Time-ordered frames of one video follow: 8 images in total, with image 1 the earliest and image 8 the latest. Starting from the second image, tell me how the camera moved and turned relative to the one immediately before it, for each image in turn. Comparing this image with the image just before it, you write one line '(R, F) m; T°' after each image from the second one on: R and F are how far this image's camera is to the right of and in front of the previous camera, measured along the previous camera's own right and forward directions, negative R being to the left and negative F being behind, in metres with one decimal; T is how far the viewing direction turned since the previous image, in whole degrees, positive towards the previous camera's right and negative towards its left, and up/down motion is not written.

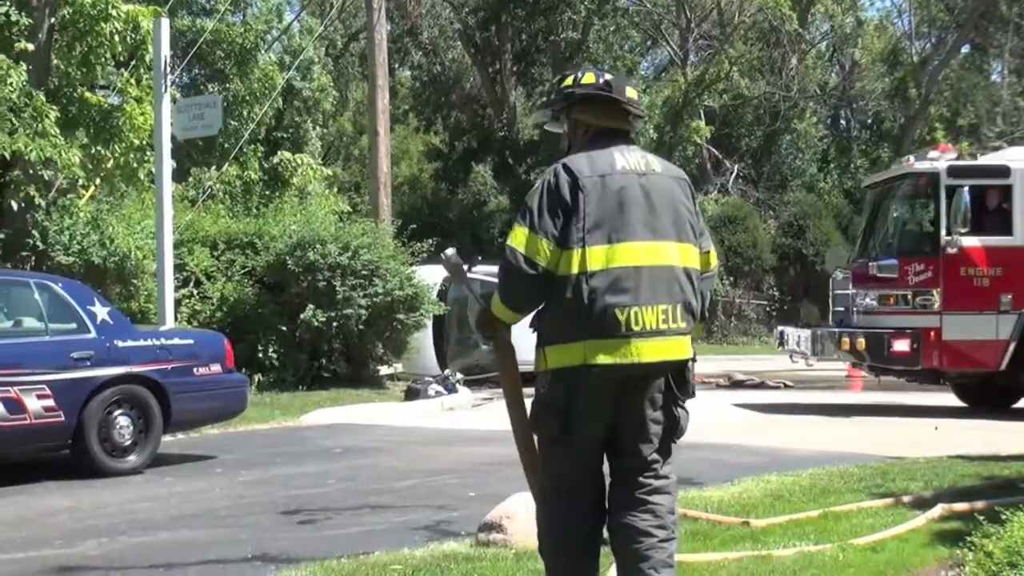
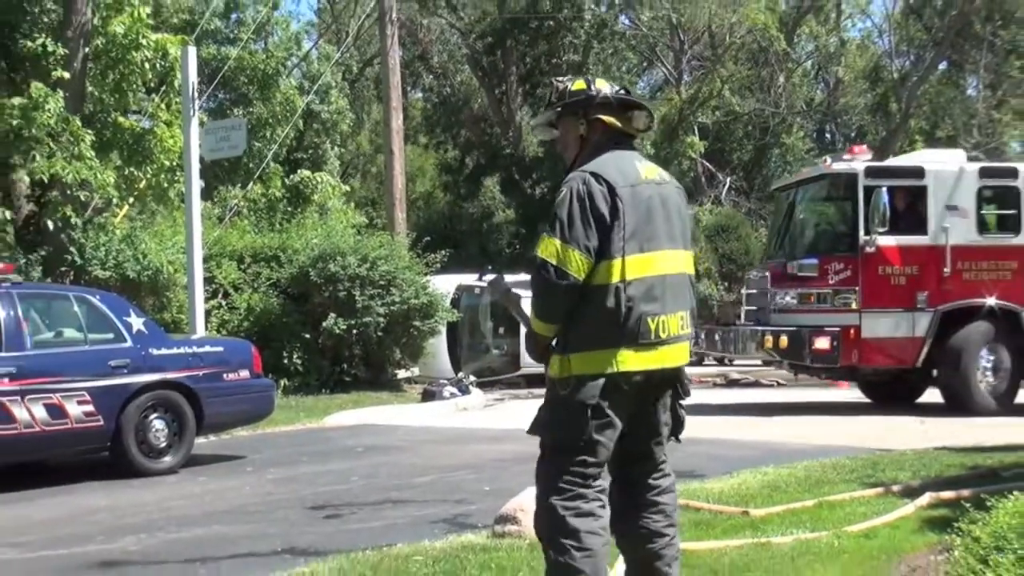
(0.0, -0.5) m; 0°
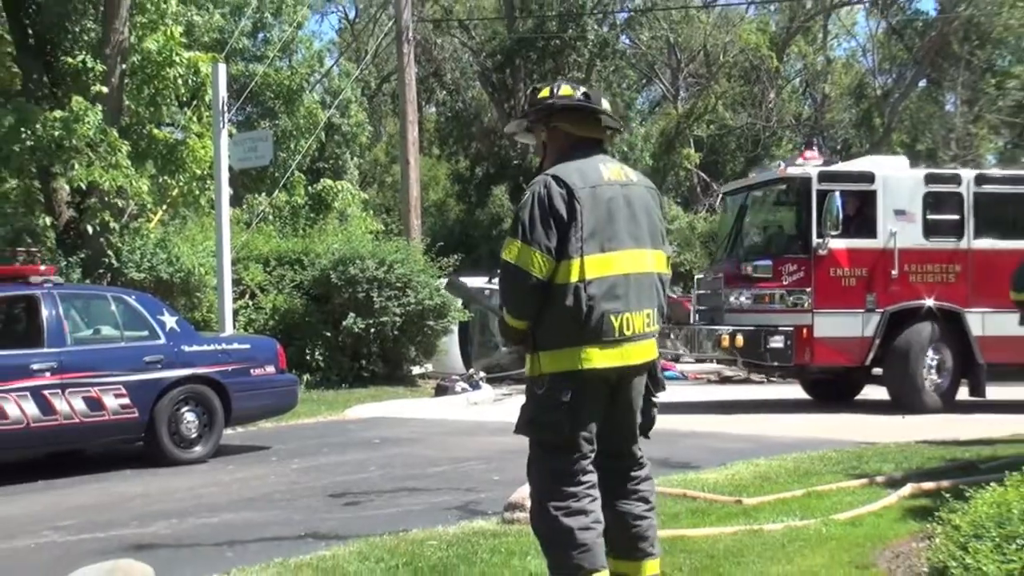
(0.0, -0.5) m; 0°
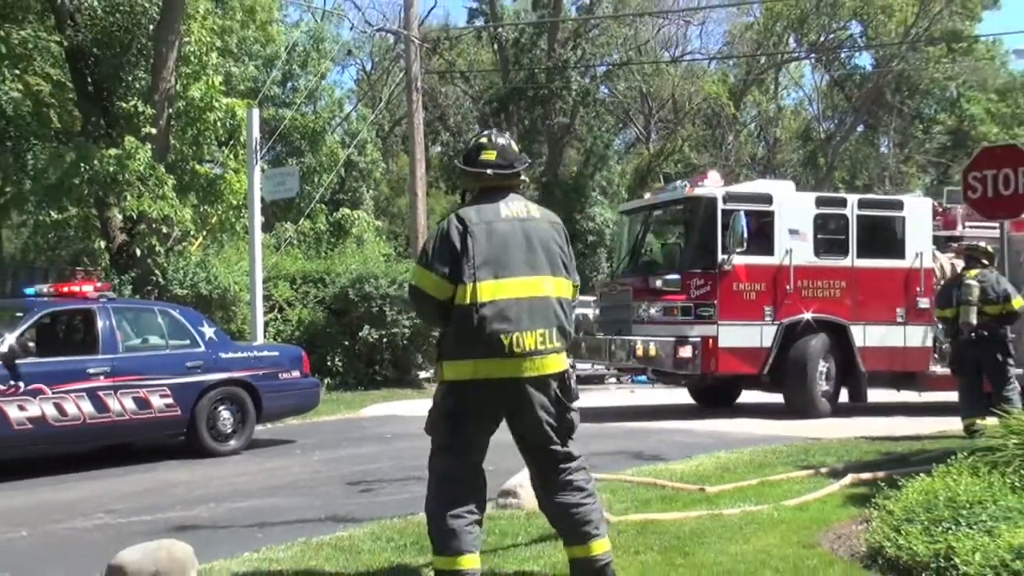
(+0.1, -1.2) m; 0°
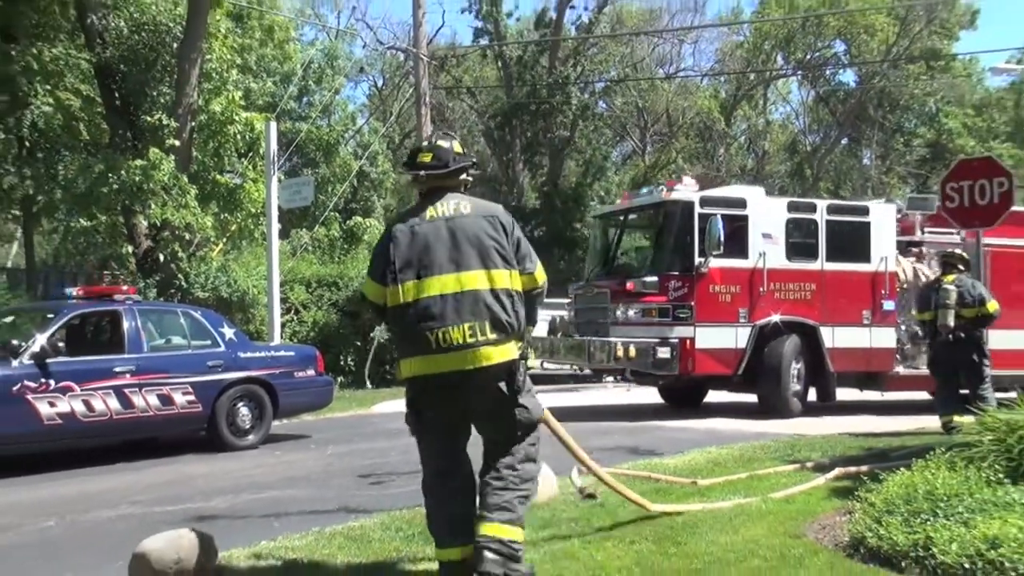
(0.0, -0.5) m; 0°
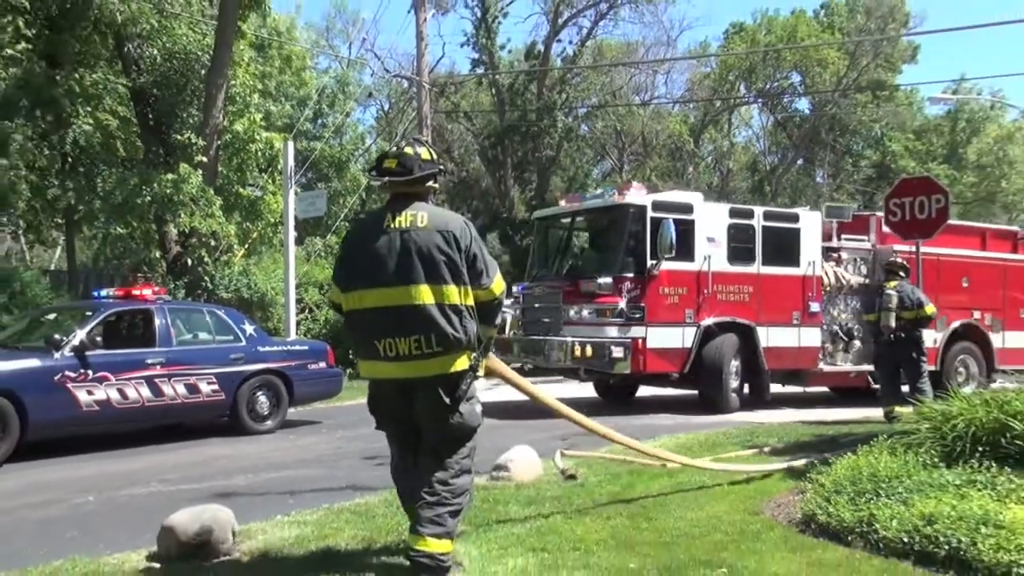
(+0.1, -1.2) m; 0°
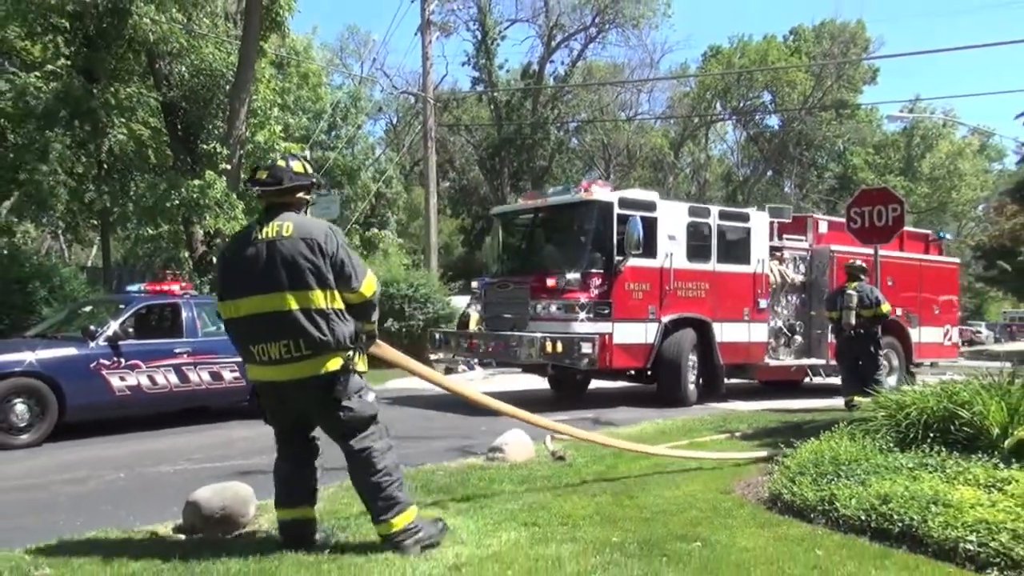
(+0.1, -1.1) m; 0°
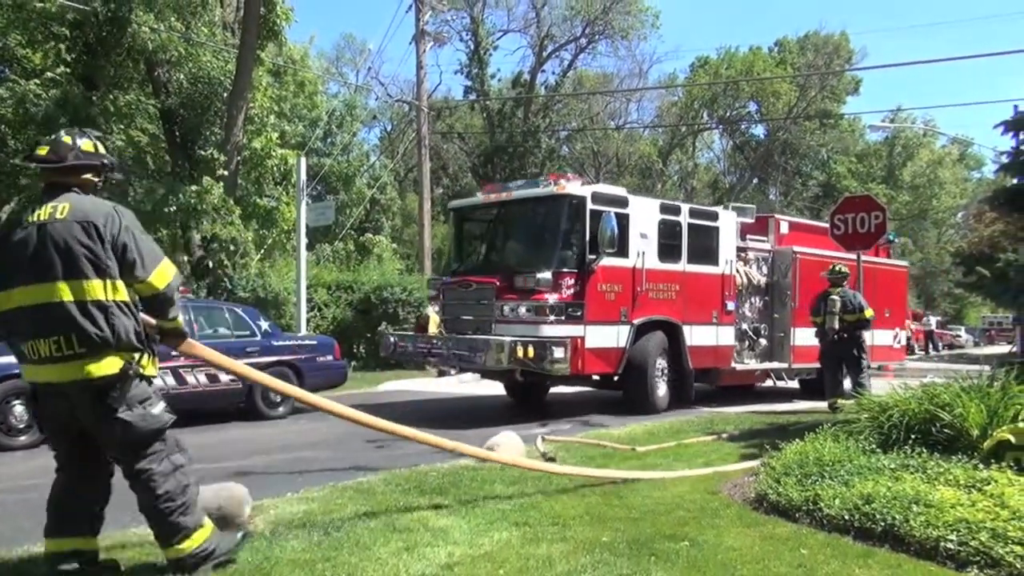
(0.0, -0.3) m; +1°
